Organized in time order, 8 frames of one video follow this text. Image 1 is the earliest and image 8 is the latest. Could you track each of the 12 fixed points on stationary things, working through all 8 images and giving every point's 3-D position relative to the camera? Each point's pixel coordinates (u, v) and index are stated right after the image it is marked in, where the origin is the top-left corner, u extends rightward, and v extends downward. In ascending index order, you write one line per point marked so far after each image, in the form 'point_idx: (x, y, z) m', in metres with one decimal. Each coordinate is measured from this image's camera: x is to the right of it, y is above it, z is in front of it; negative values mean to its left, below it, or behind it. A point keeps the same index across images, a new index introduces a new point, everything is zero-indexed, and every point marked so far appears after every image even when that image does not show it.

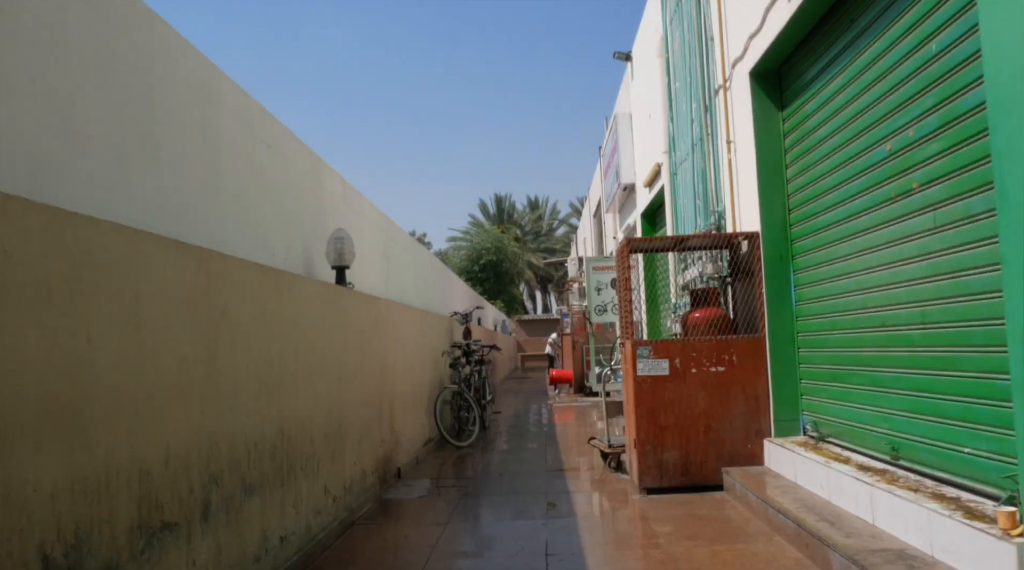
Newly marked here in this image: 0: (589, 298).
0: (+1.8, -0.3, +20.0) m
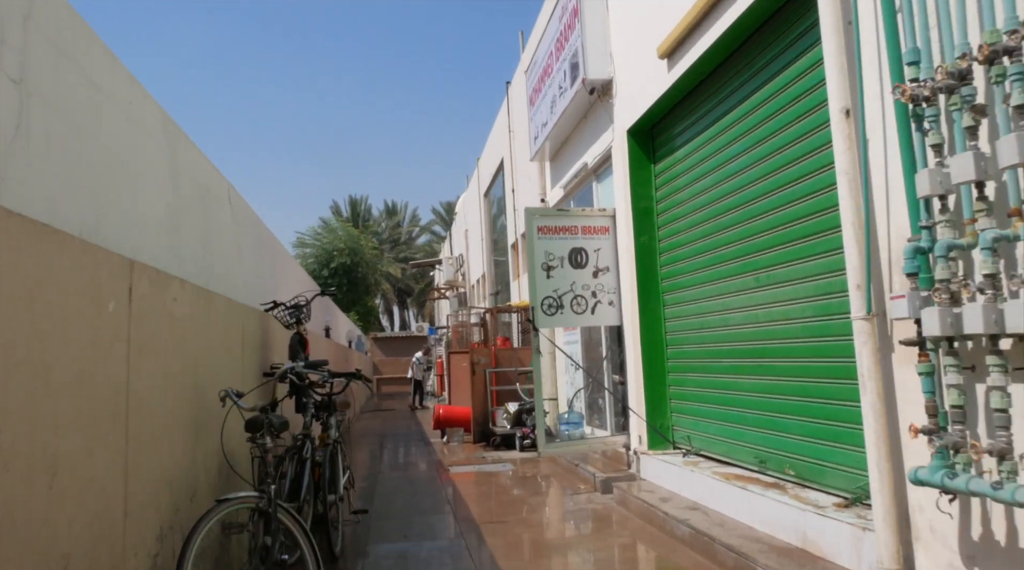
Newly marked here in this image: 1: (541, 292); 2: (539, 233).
0: (+0.2, 0.0, +11.0) m
1: (+0.3, -0.1, +11.1) m
2: (+0.3, +0.7, +11.0) m
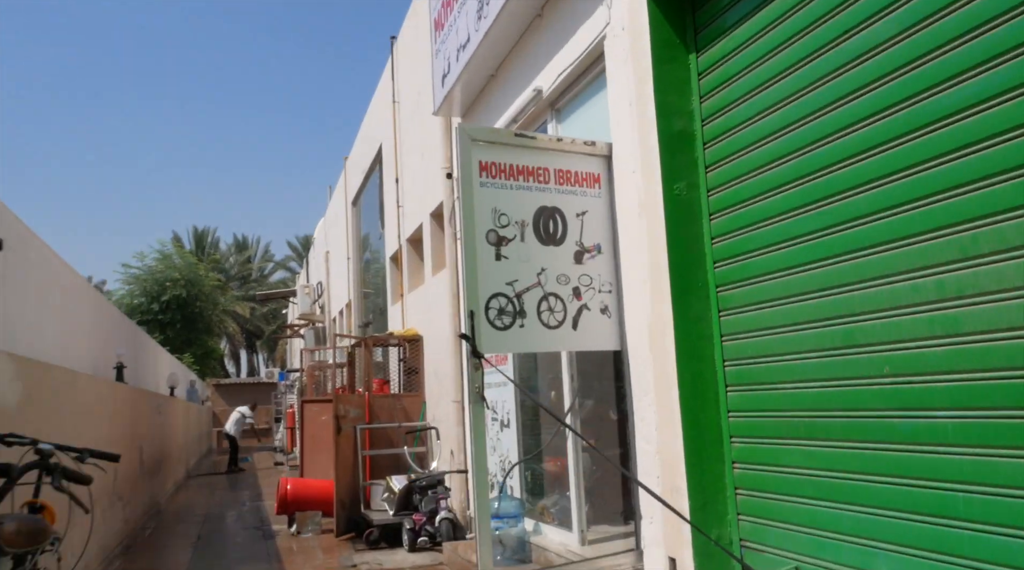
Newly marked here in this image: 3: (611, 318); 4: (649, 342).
0: (-0.3, +0.1, +5.8) m
1: (-0.2, 0.0, +5.9) m
2: (-0.2, +0.8, +5.9) m
3: (+0.8, -0.2, +6.5) m
4: (+0.9, -0.4, +5.8) m
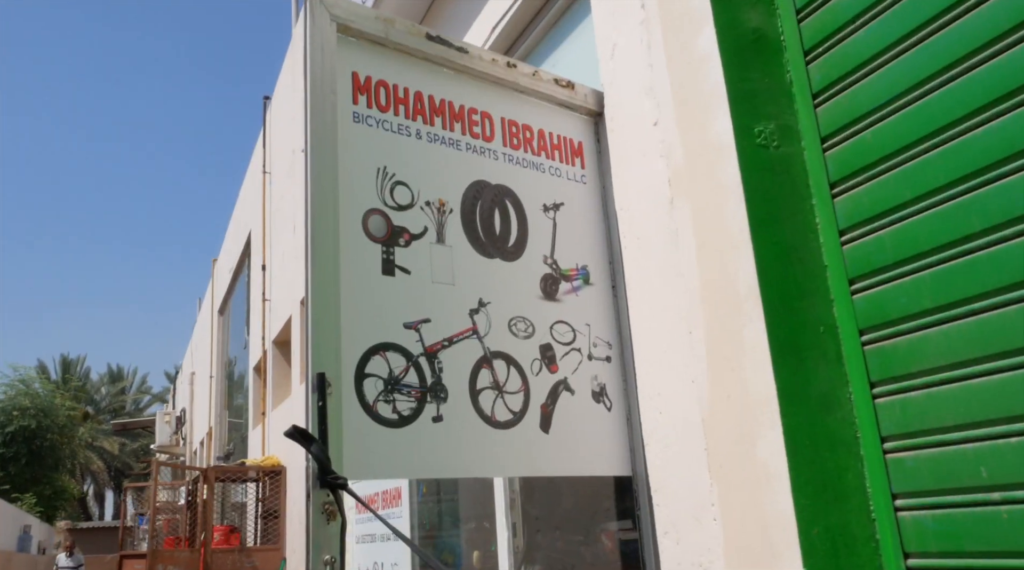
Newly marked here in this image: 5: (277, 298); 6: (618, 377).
0: (-0.6, 0.0, +2.6) m
1: (-0.5, -0.1, +2.7) m
2: (-0.5, +0.6, +2.8) m
3: (+0.4, -0.5, +3.4) m
4: (+0.6, -0.5, +2.7) m
5: (-3.1, -0.2, +11.2) m
6: (+0.4, -0.4, +3.4) m
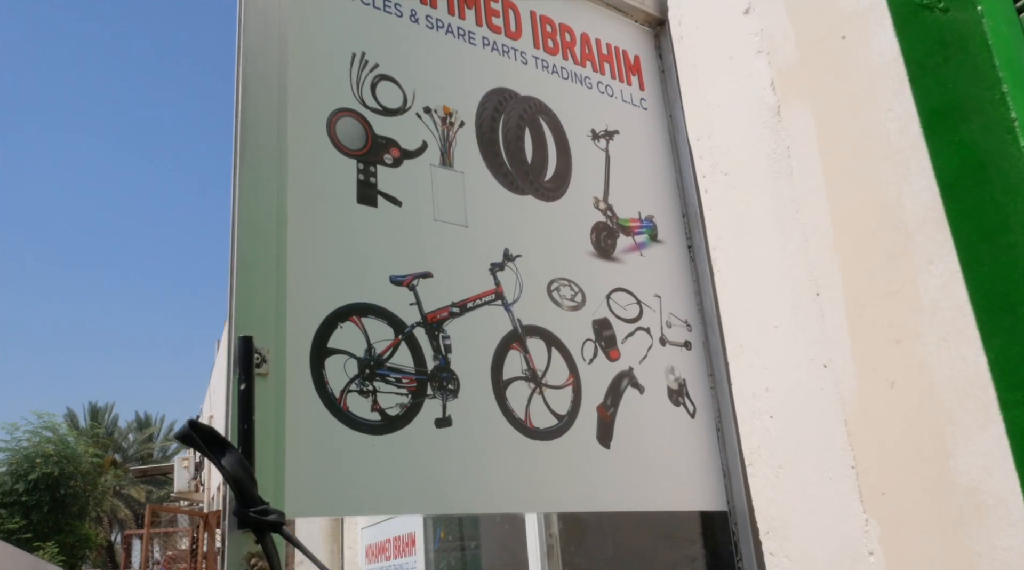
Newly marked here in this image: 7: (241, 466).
0: (-0.5, +0.1, +1.7) m
1: (-0.4, 0.0, +1.8) m
2: (-0.4, +0.7, +1.9) m
3: (+0.5, -0.4, +2.4) m
4: (+0.7, -0.4, +1.8) m
5: (-2.8, -0.5, +10.3) m
6: (+0.5, -0.2, +2.5) m
7: (-0.4, -0.3, +1.3) m
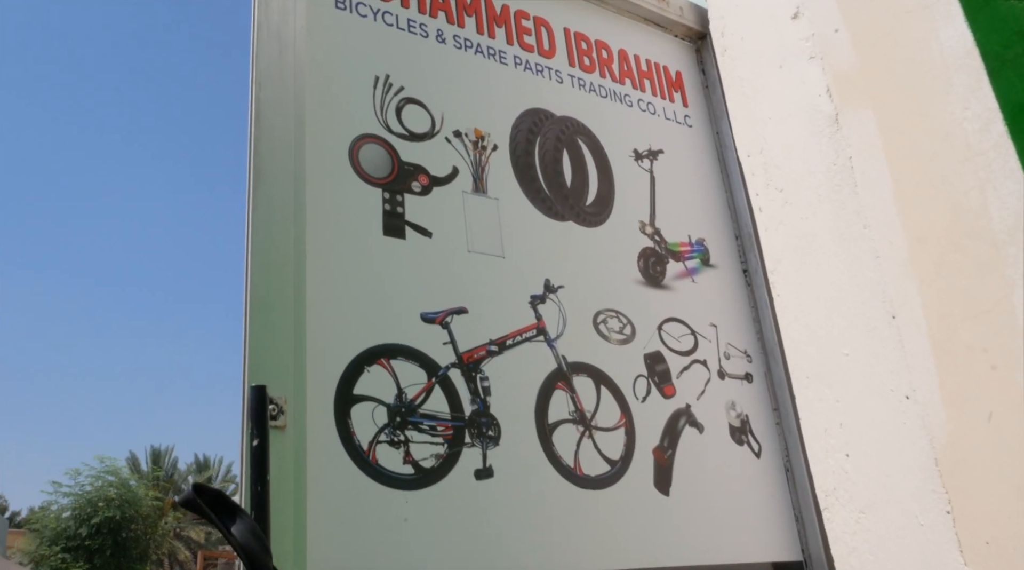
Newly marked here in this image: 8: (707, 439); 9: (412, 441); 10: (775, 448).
0: (-0.5, +0.1, +1.6) m
1: (-0.4, -0.1, +1.7) m
2: (-0.4, +0.6, +1.8) m
3: (+0.6, -0.4, +2.2) m
4: (+0.8, -0.4, +1.6) m
5: (-2.2, -1.0, +10.3) m
6: (+0.7, -0.3, +2.3) m
7: (-0.4, -0.3, +1.2) m
8: (+0.5, -0.4, +2.1) m
9: (-0.2, -0.3, +1.8) m
10: (+0.7, -0.4, +2.2) m
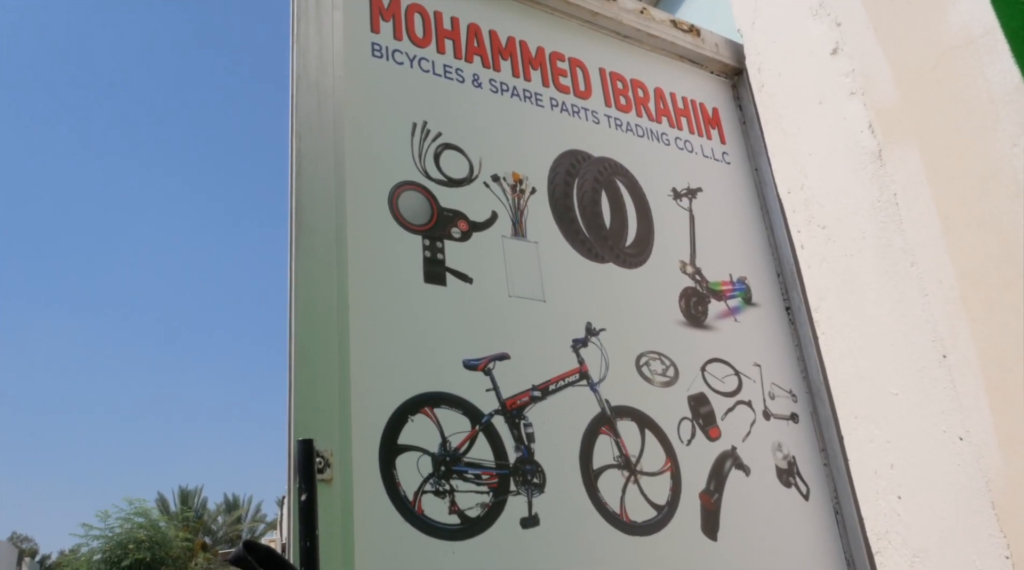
0: (-0.4, 0.0, +1.6) m
1: (-0.3, -0.1, +1.6) m
2: (-0.3, +0.5, +1.9) m
3: (+0.7, -0.5, +2.2) m
4: (+0.9, -0.5, +1.5) m
5: (-1.8, -1.4, +10.3) m
6: (+0.8, -0.4, +2.2) m
7: (-0.3, -0.4, +1.1) m
8: (+0.6, -0.5, +2.1) m
9: (-0.1, -0.4, +1.8) m
10: (+0.8, -0.5, +2.2) m
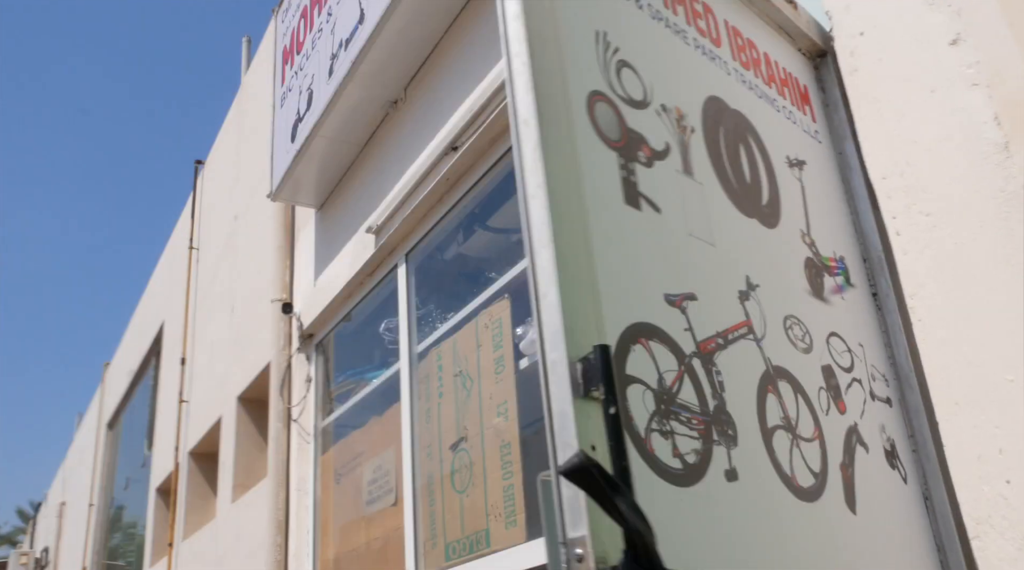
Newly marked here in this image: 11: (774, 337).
0: (0.0, +0.1, +1.4) m
1: (+0.1, 0.0, +1.4) m
2: (+0.1, +0.7, +1.7) m
3: (+0.9, -0.5, +2.1) m
4: (+1.2, -0.5, +1.5) m
5: (-3.2, -1.2, +9.6) m
6: (+1.0, -0.4, +2.2) m
7: (+0.1, -0.3, +0.9) m
8: (+0.8, -0.4, +2.0) m
9: (+0.2, -0.3, +1.6) m
10: (+1.0, -0.5, +2.2) m
11: (+0.5, -0.1, +1.9) m
